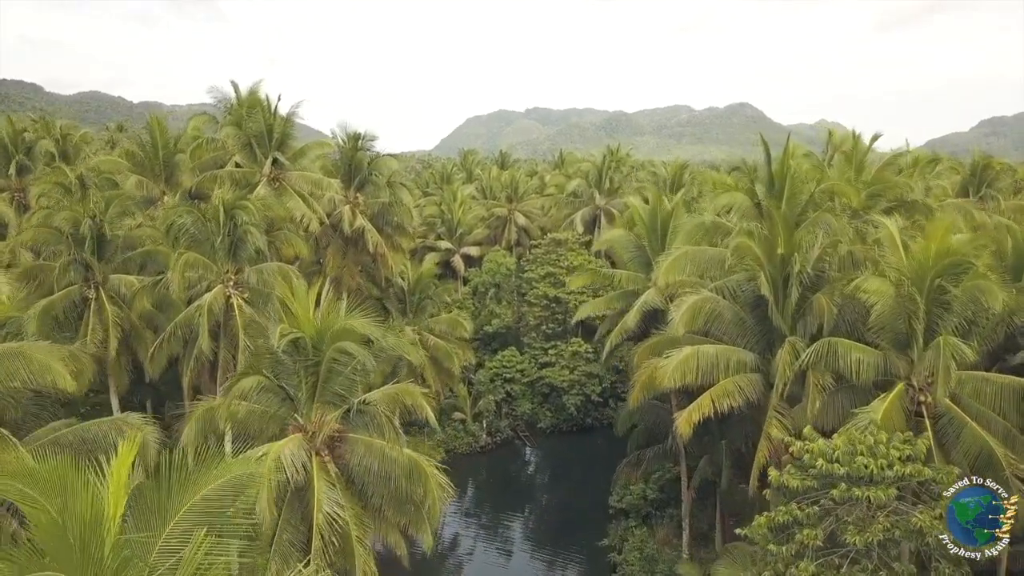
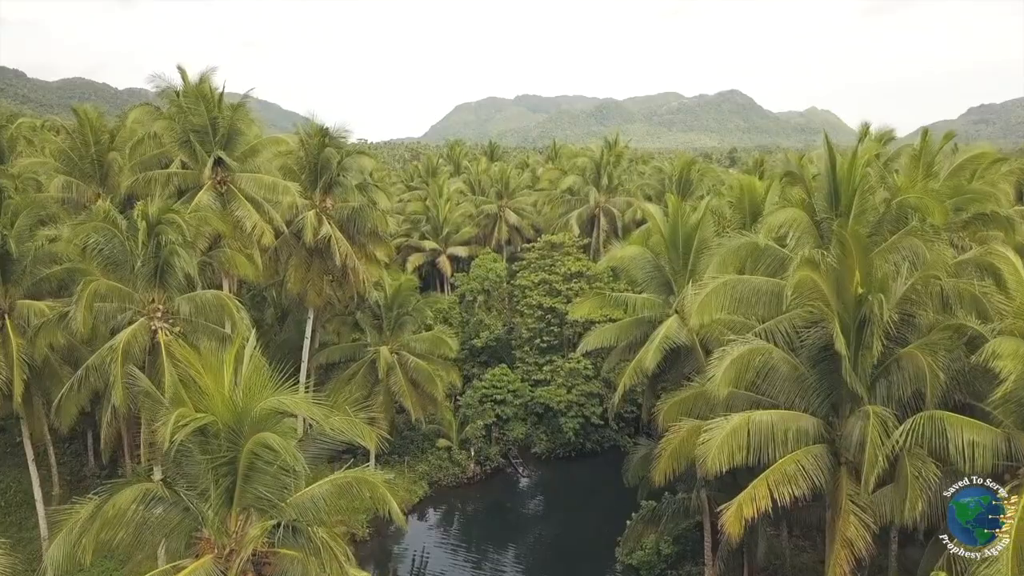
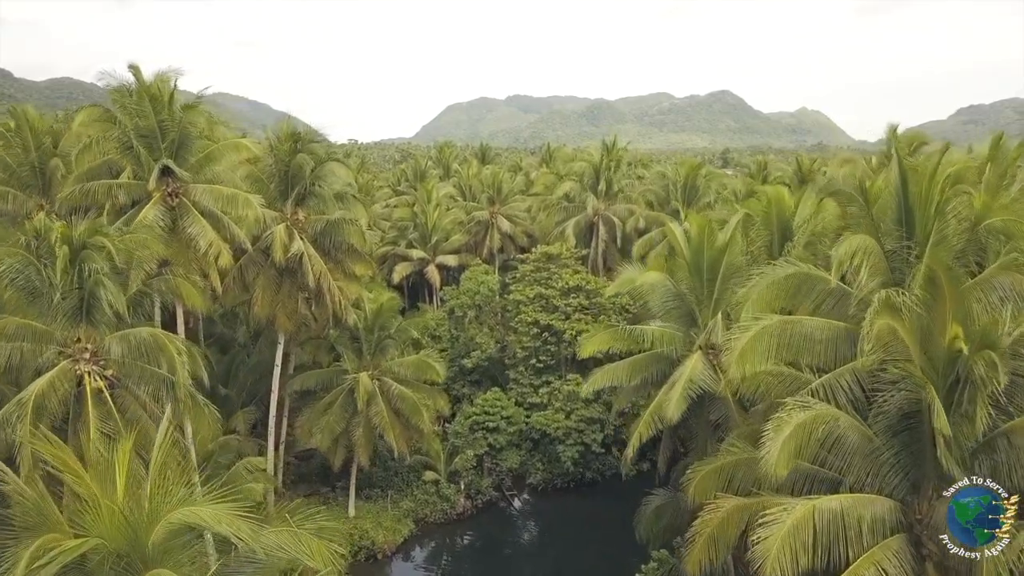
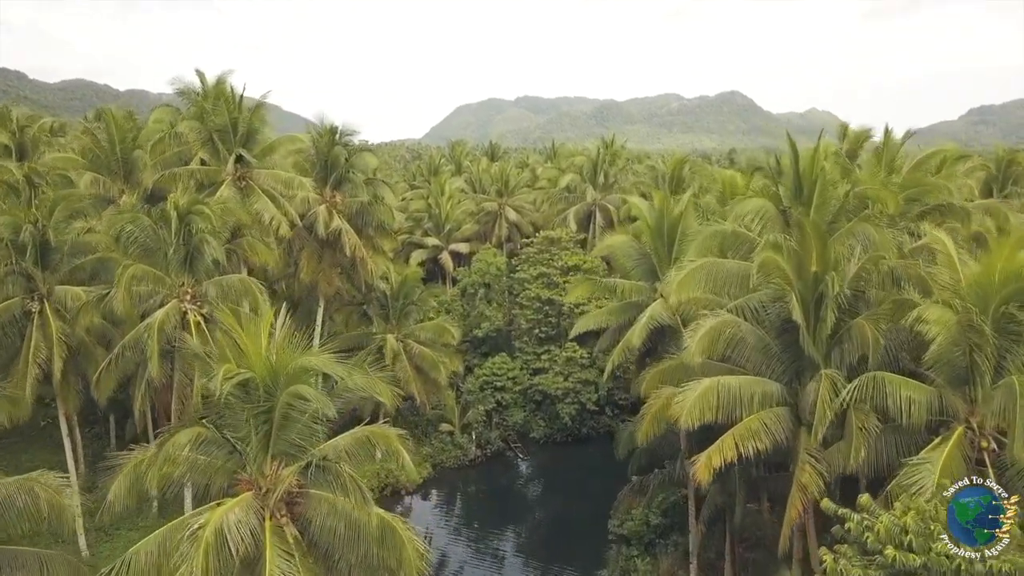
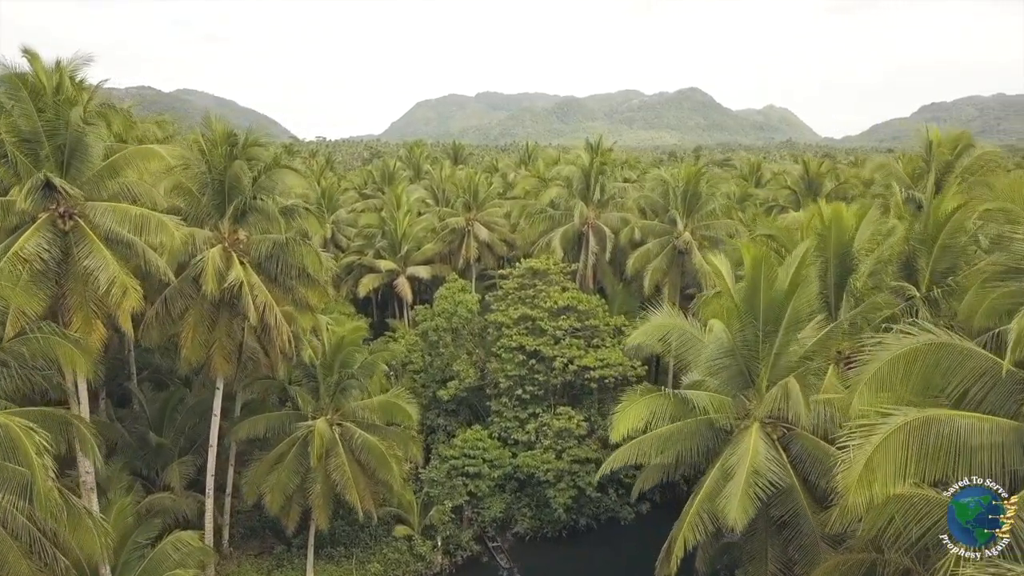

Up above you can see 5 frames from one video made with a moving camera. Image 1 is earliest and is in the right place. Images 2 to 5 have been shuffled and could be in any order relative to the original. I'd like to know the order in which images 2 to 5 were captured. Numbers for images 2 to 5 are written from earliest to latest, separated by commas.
4, 2, 3, 5
